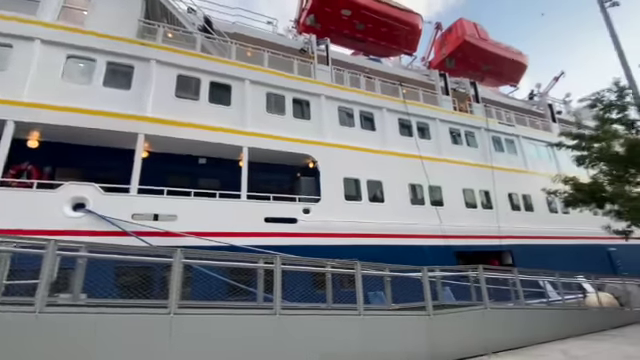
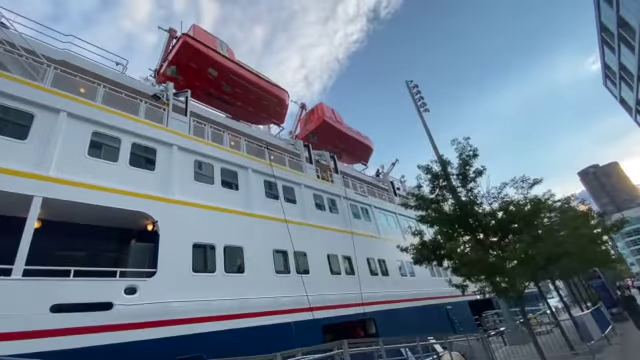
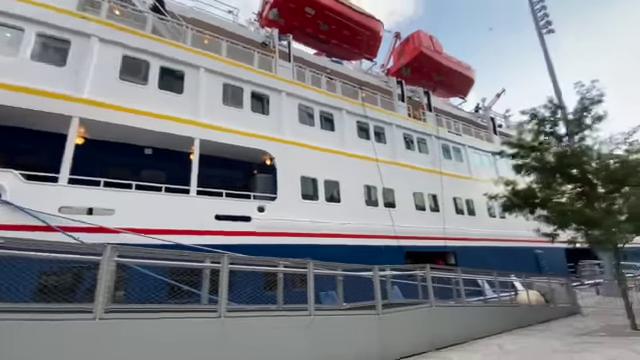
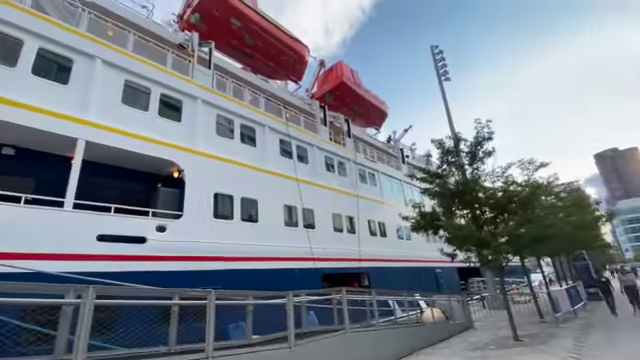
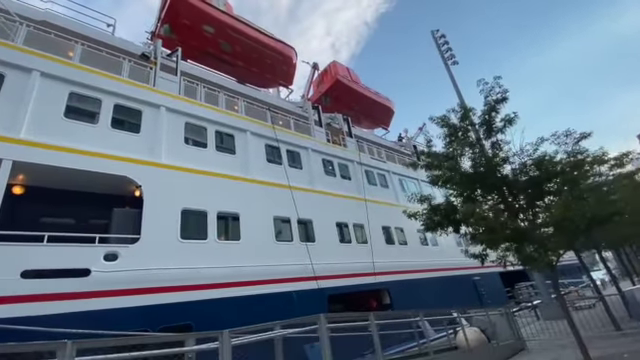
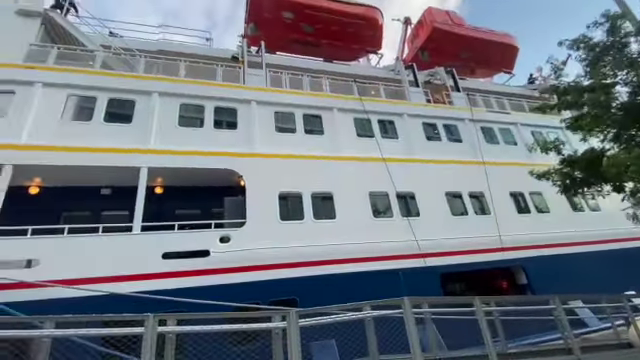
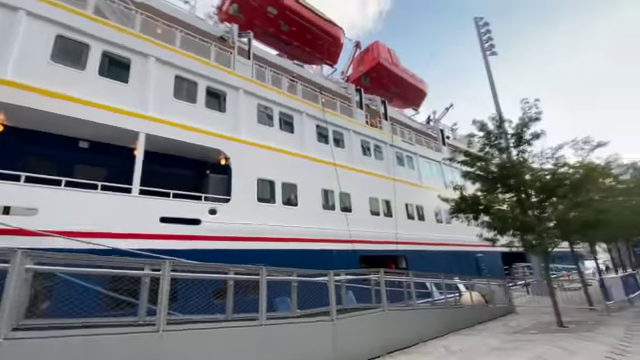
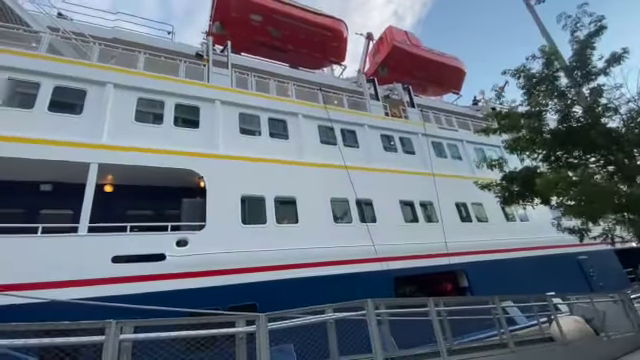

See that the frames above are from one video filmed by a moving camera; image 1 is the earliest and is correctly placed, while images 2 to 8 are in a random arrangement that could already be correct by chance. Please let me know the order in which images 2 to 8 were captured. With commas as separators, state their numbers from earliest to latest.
3, 7, 4, 2, 5, 8, 6
